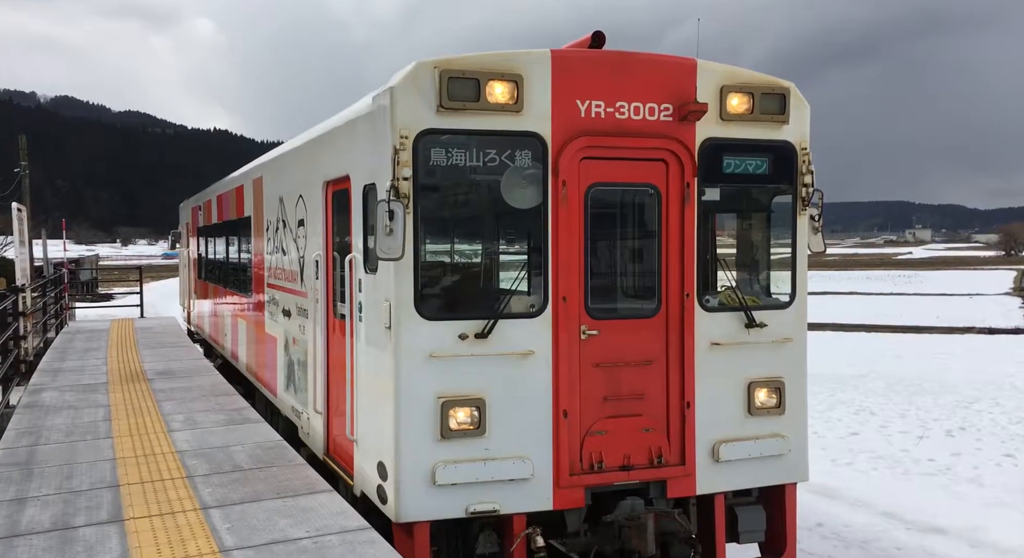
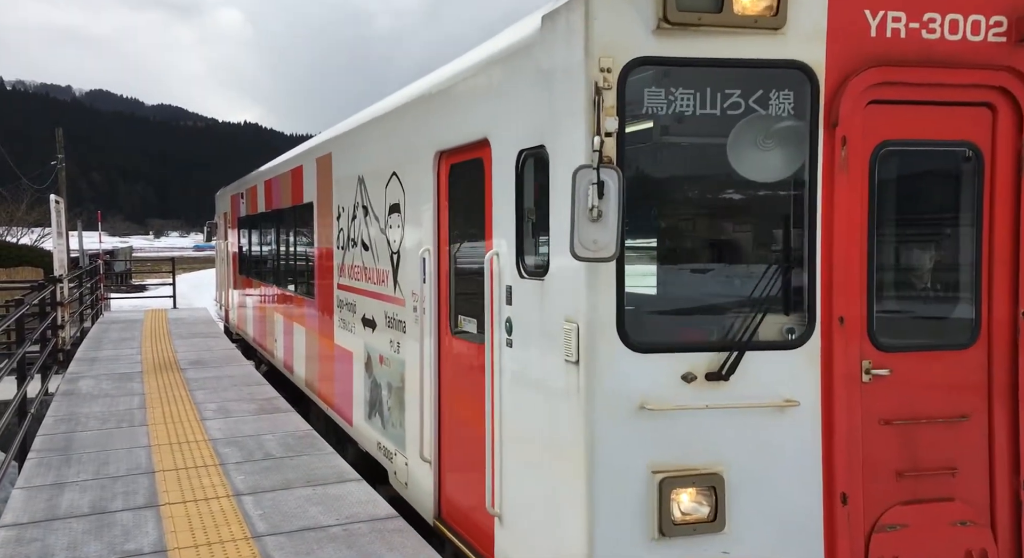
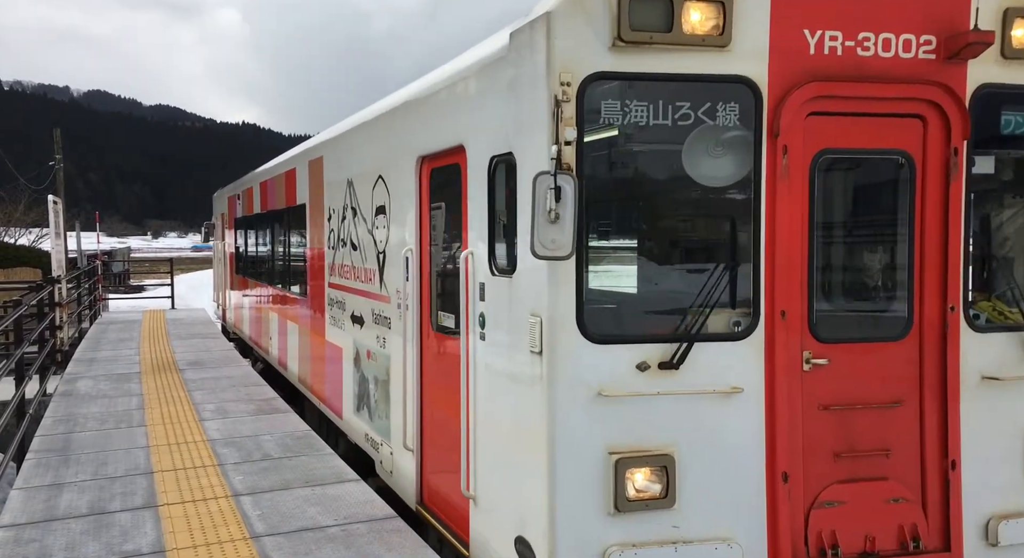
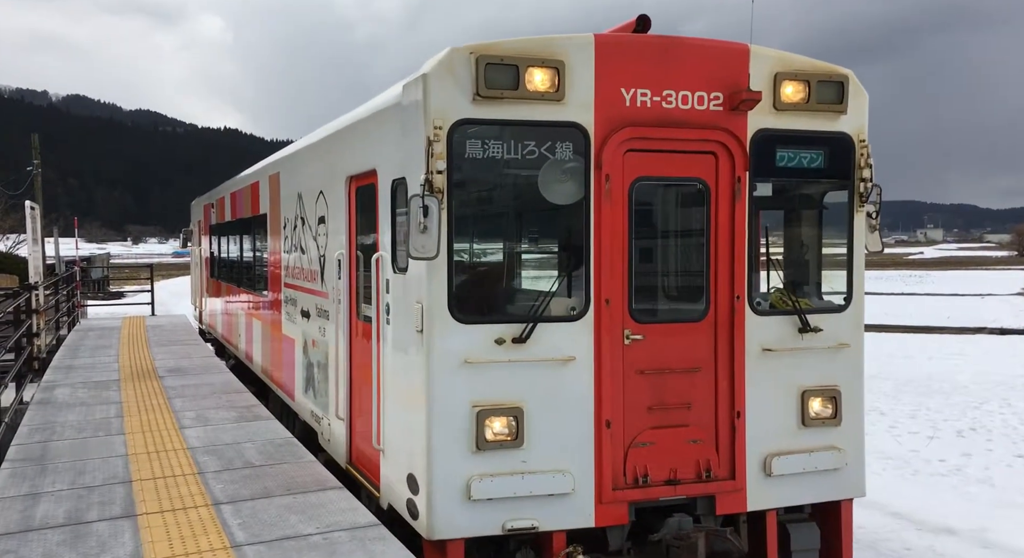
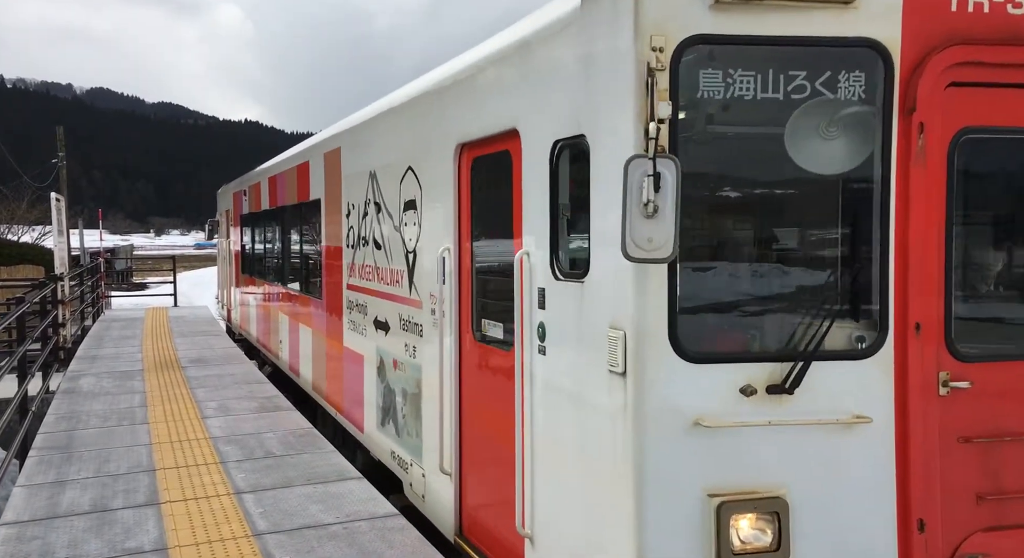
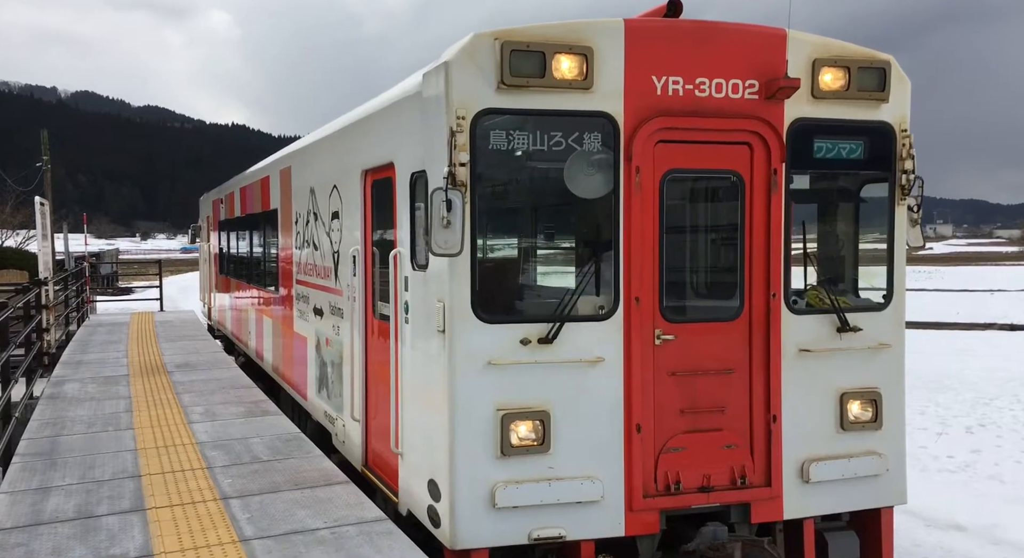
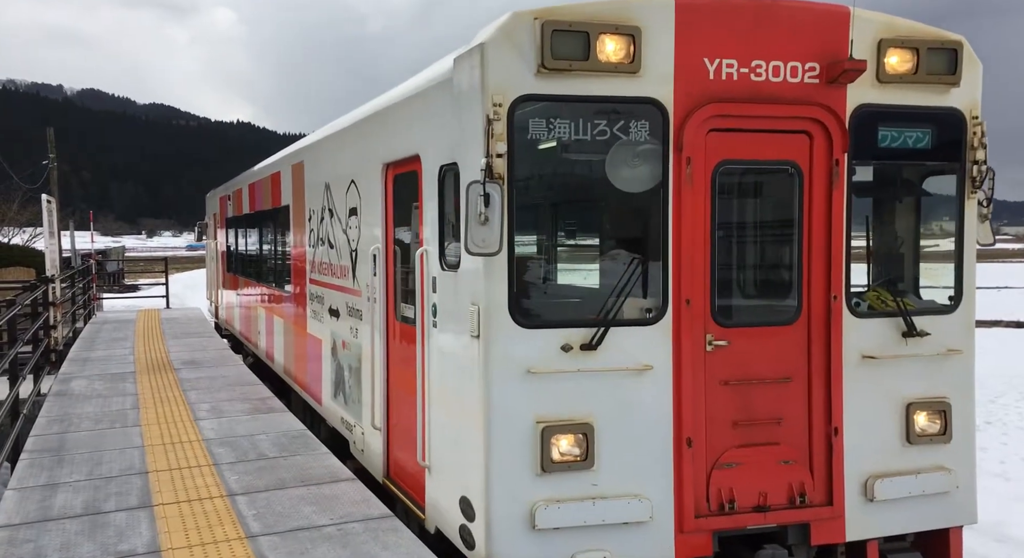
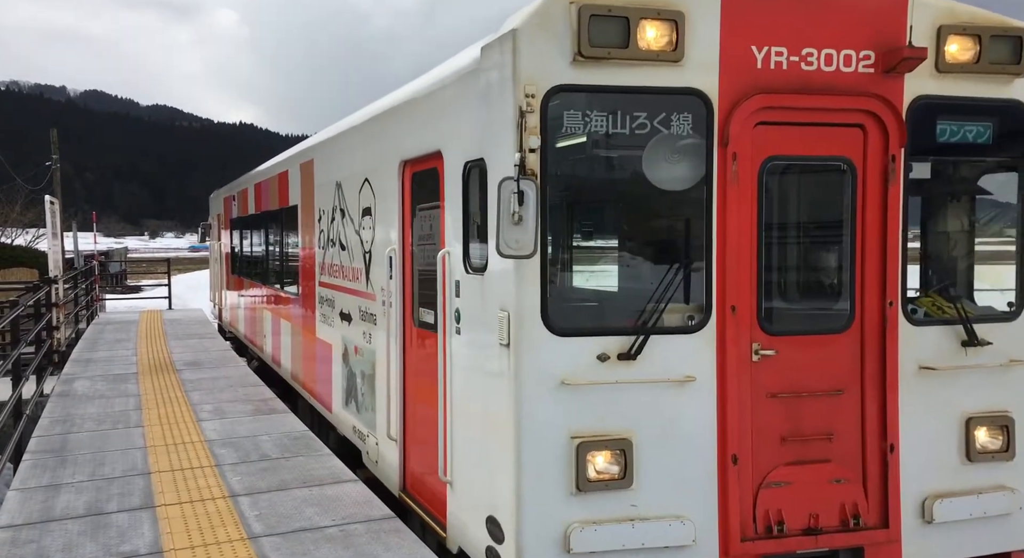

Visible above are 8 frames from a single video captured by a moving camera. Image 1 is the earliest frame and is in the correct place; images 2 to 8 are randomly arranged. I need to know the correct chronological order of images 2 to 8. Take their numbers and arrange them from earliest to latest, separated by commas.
4, 6, 7, 8, 3, 2, 5
